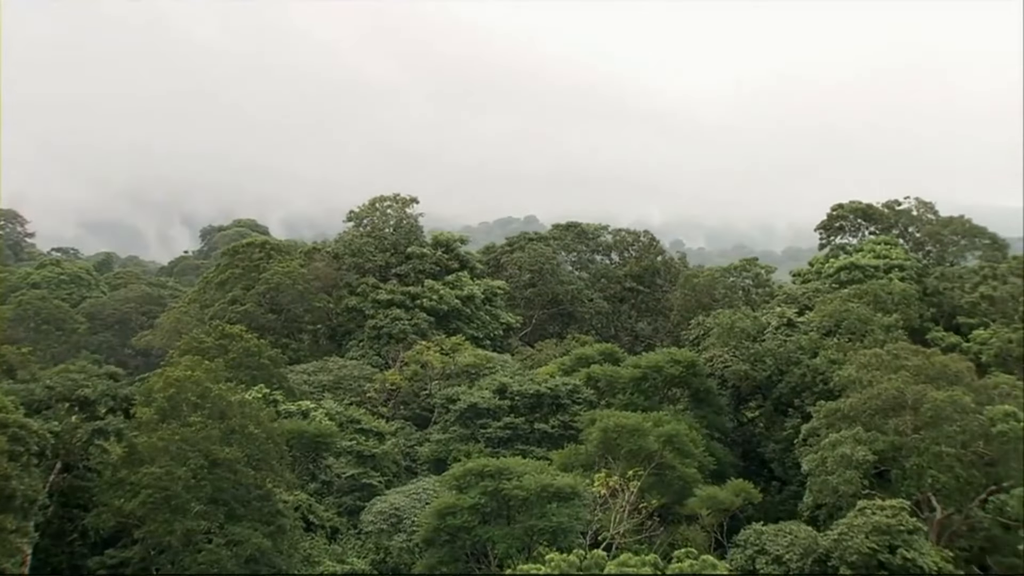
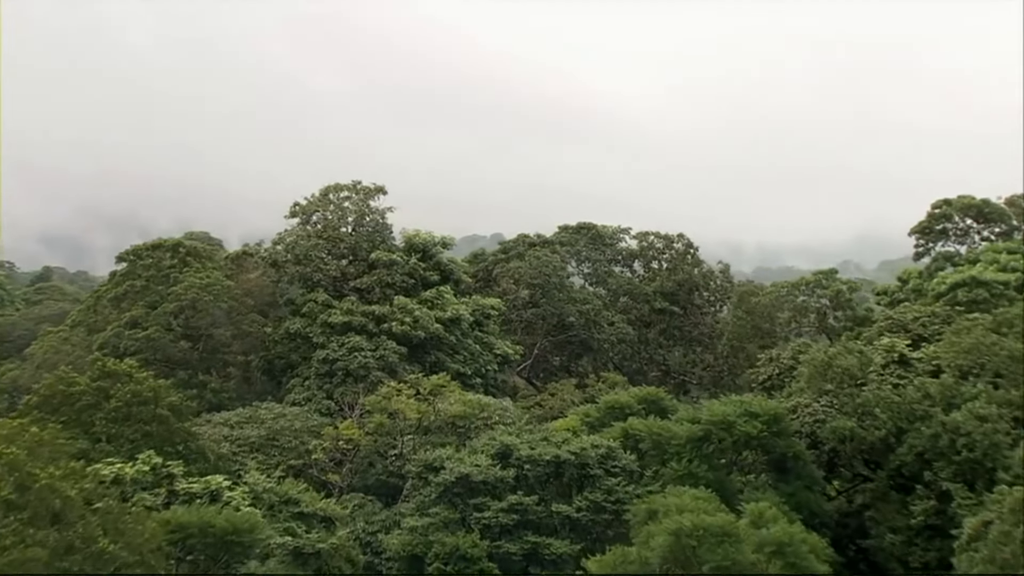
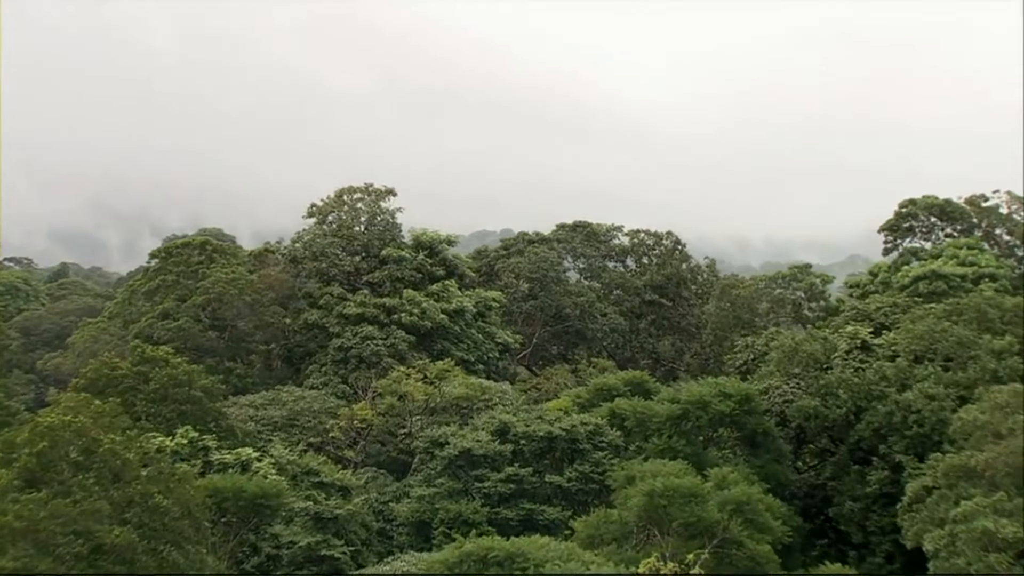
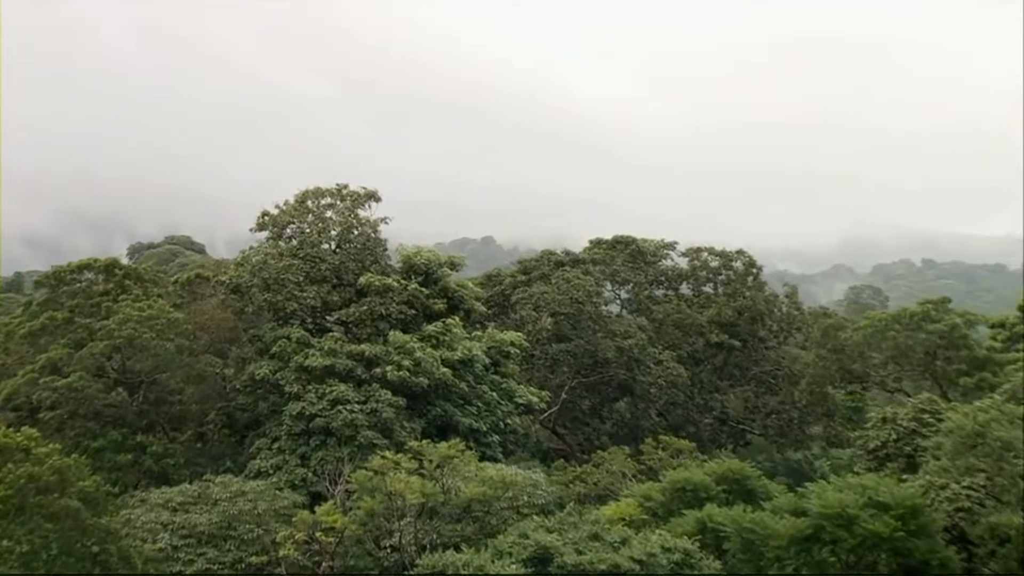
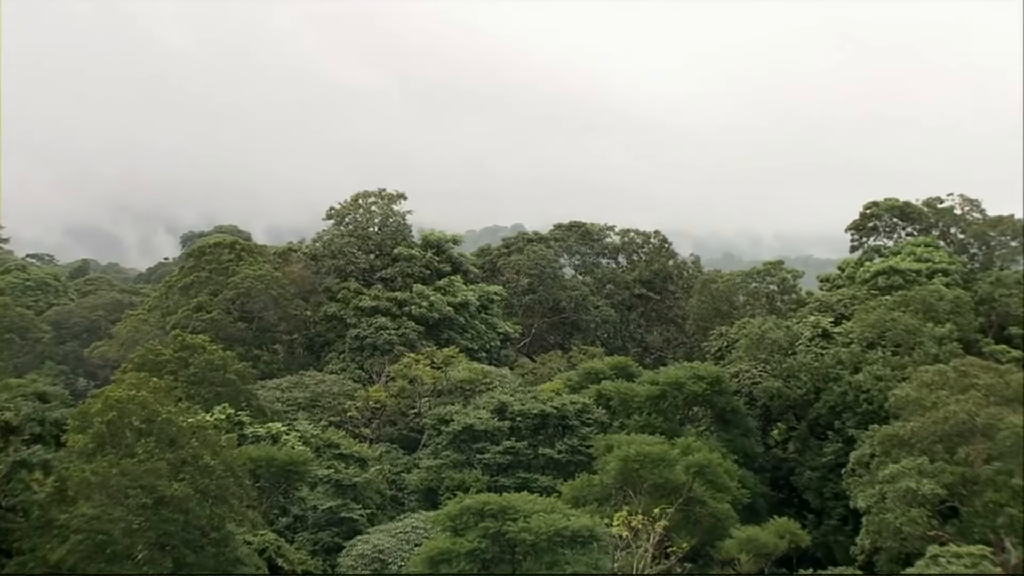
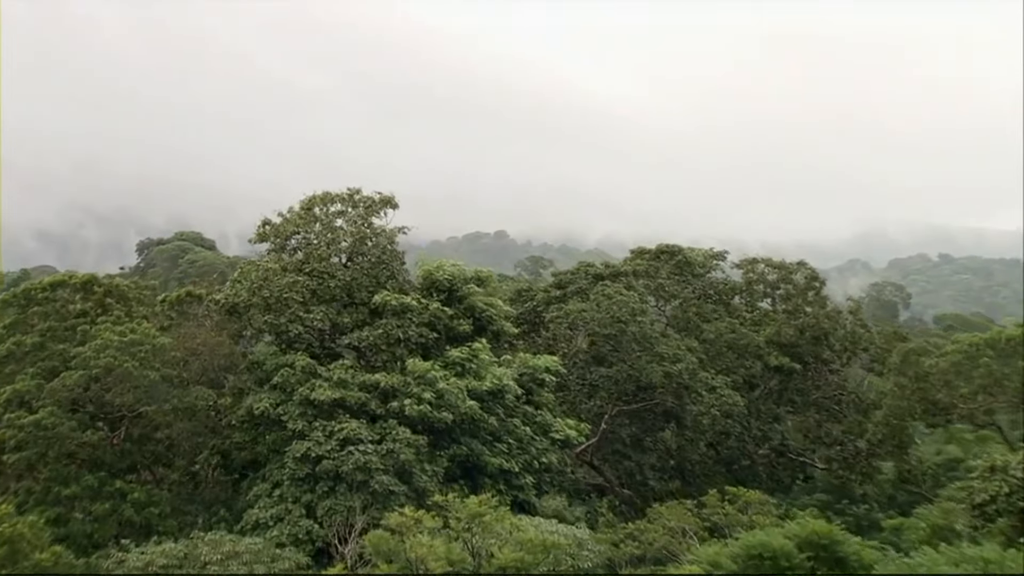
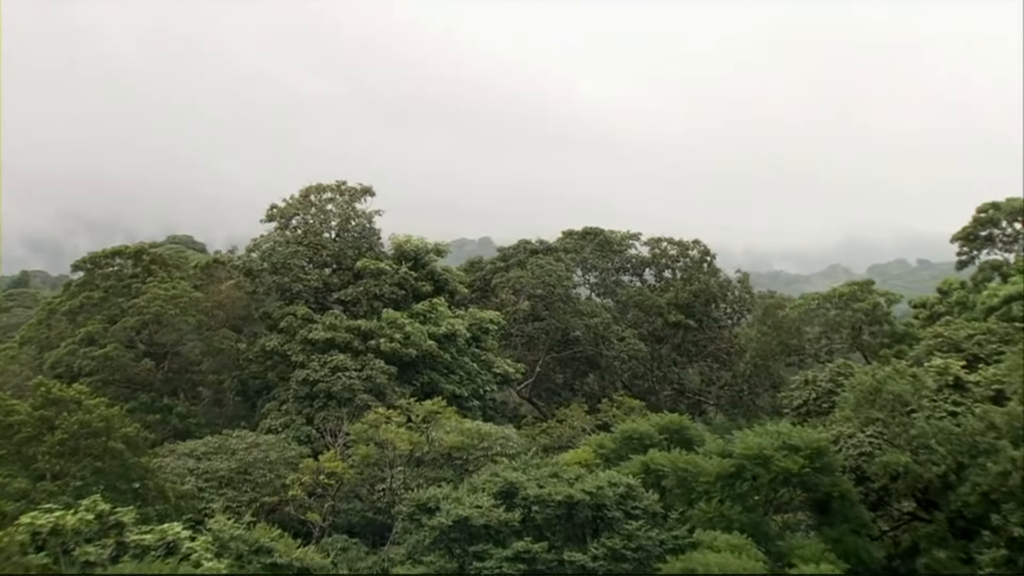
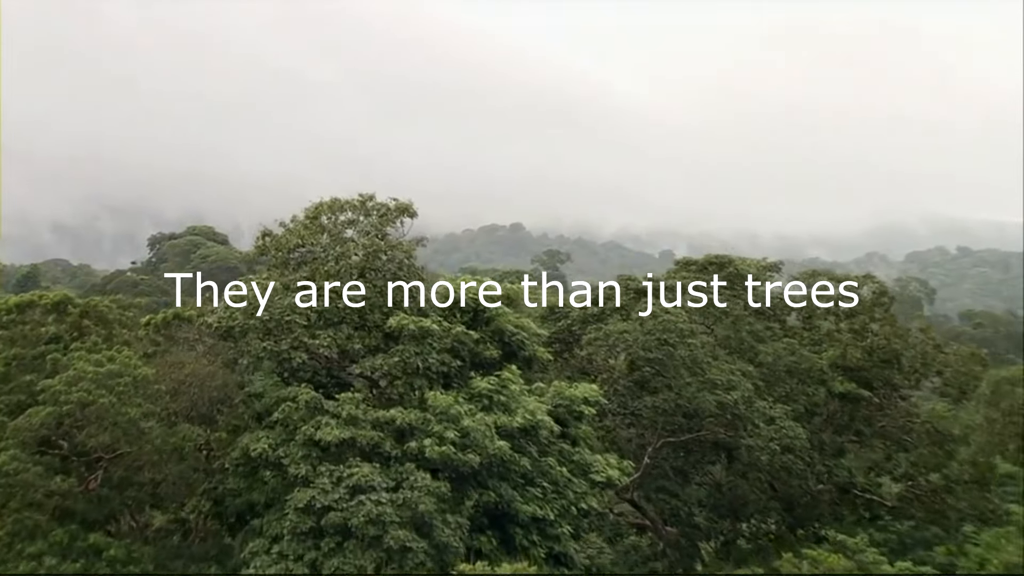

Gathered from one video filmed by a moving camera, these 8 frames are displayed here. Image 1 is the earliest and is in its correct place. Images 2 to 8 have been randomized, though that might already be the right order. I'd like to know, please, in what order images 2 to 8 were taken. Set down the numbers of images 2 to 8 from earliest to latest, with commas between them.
5, 3, 2, 7, 4, 6, 8
